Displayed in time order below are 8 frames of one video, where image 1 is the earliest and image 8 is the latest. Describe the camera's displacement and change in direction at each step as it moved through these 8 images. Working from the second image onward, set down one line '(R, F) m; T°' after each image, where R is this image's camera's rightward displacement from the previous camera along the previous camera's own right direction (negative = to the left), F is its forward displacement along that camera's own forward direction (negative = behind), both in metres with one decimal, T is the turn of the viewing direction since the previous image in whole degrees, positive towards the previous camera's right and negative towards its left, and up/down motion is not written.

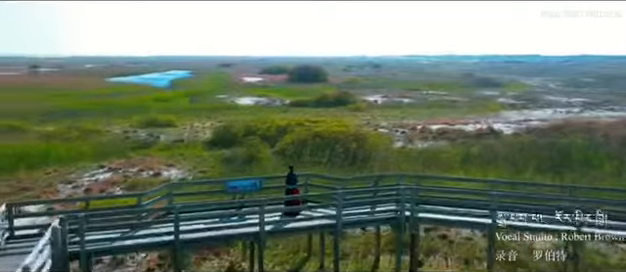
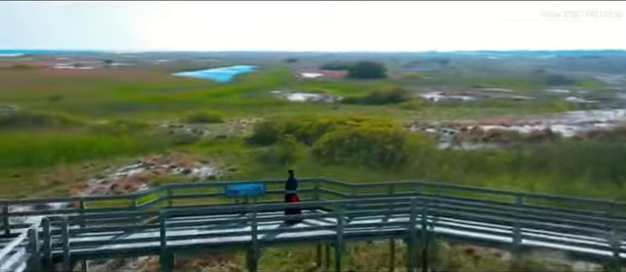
(+1.6, +1.2) m; -7°
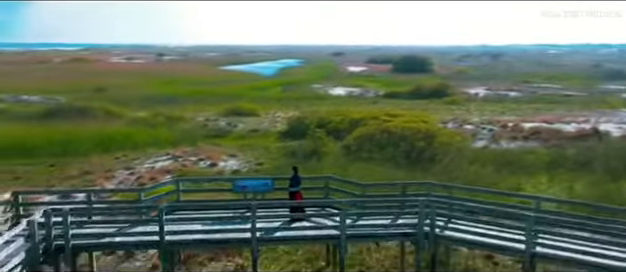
(+1.1, +0.4) m; -5°
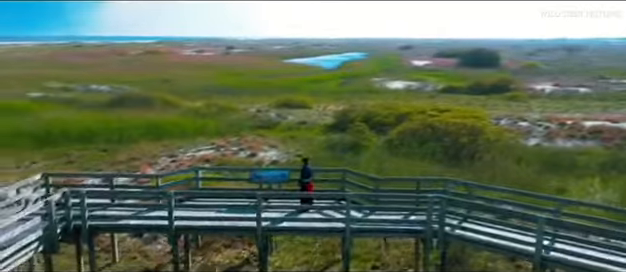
(+1.5, +0.1) m; -7°
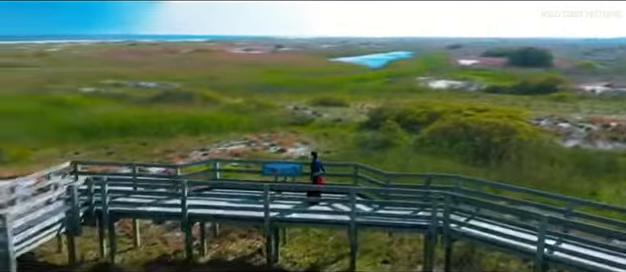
(+1.0, -0.3) m; -5°
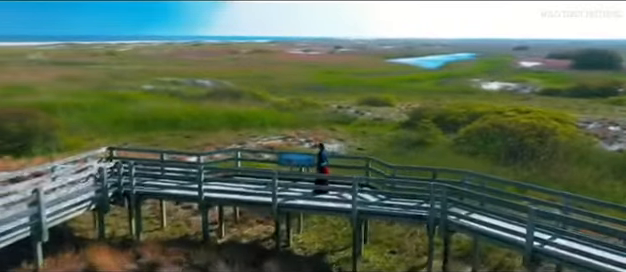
(+1.4, -0.7) m; -7°
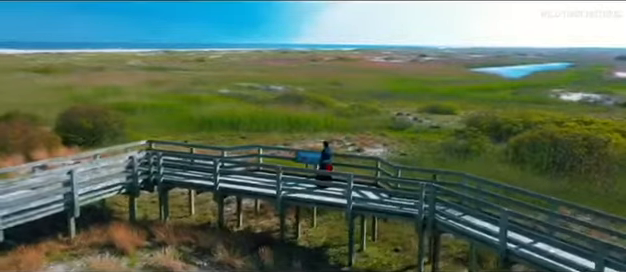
(+2.4, -0.8) m; -10°
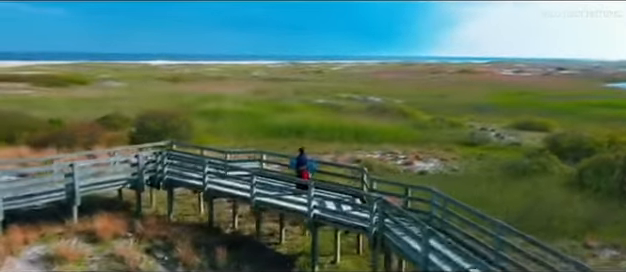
(+4.6, +0.6) m; -15°
